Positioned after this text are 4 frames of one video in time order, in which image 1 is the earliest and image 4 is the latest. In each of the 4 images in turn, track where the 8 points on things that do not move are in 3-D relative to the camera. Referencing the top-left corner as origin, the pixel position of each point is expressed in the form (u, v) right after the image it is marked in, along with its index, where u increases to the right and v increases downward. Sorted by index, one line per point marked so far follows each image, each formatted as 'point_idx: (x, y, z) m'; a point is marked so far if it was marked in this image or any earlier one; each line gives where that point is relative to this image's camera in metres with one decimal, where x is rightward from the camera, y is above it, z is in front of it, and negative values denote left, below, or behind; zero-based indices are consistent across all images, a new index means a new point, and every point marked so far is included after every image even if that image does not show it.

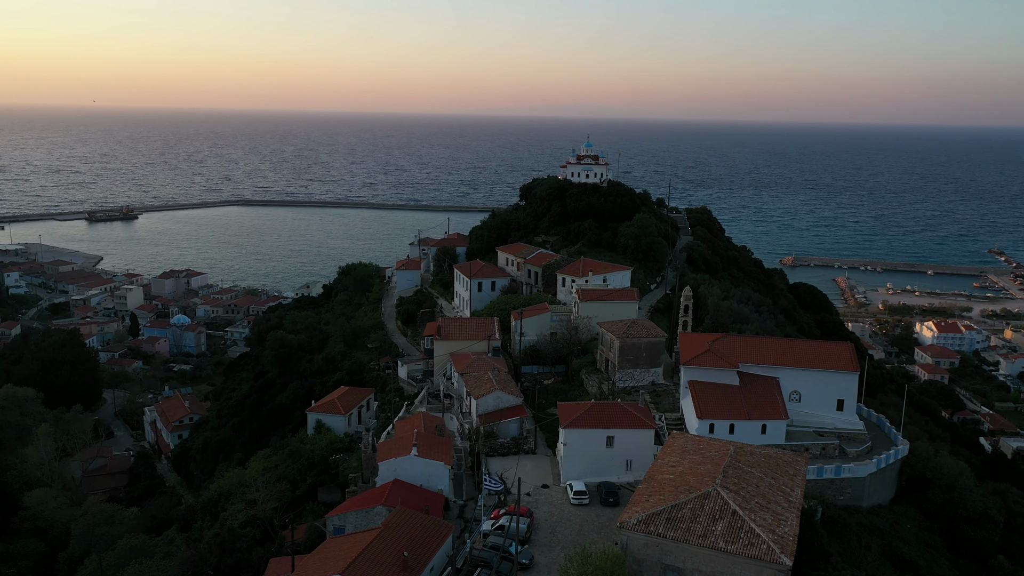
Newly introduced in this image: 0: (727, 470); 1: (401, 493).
0: (+5.8, -4.9, +16.1) m
1: (-3.6, -6.5, +19.2) m
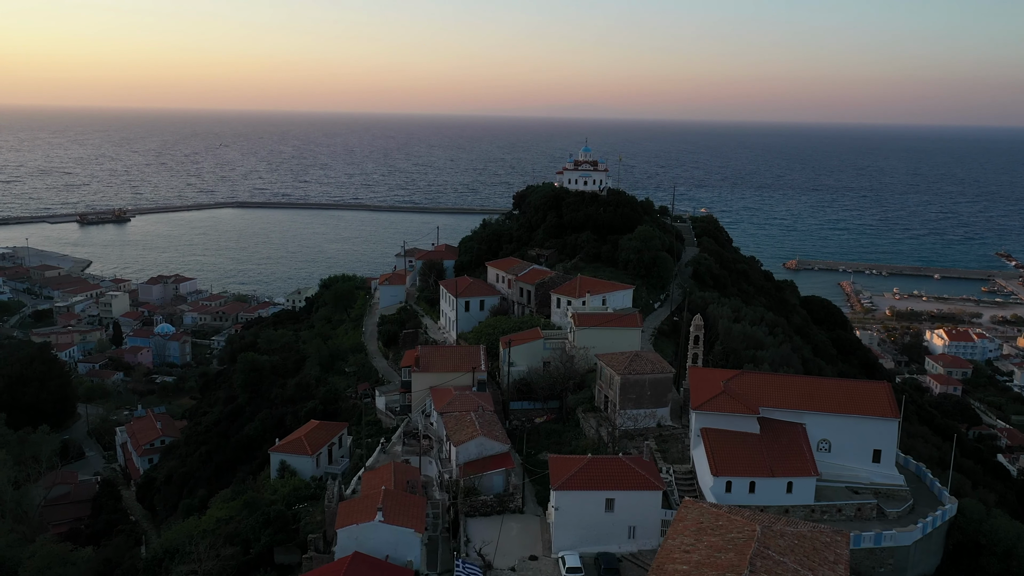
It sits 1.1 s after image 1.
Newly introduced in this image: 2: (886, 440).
0: (+5.2, -5.9, +13.0) m
1: (-4.1, -7.6, +16.1) m
2: (+12.1, -4.9, +19.4) m
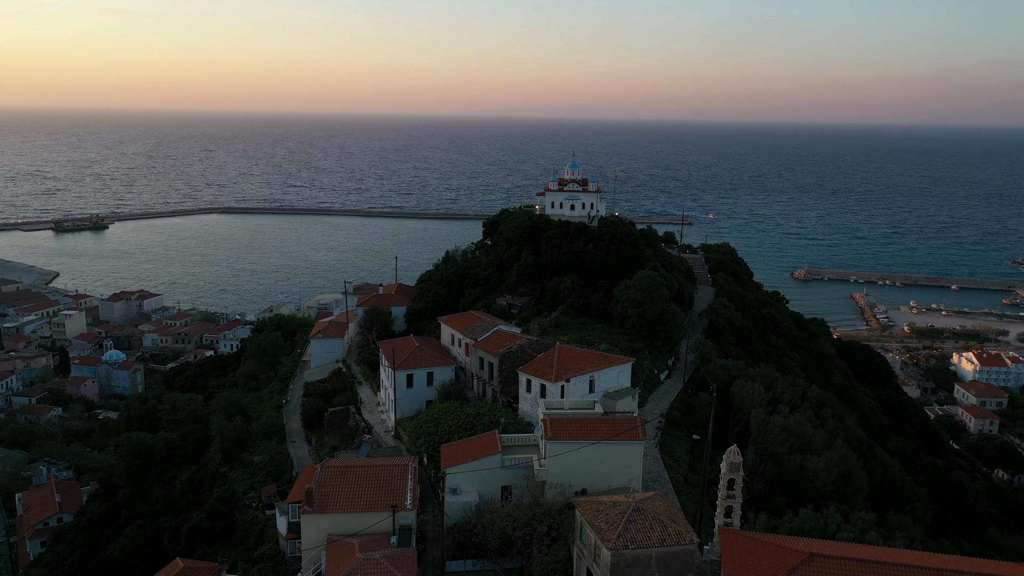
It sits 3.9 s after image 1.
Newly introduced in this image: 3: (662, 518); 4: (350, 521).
0: (+3.5, -8.6, +4.8) m
1: (-5.8, -10.3, +7.9) m
2: (+10.4, -7.6, +11.2) m
3: (+3.6, -5.5, +14.3) m
4: (-4.5, -6.5, +16.8) m
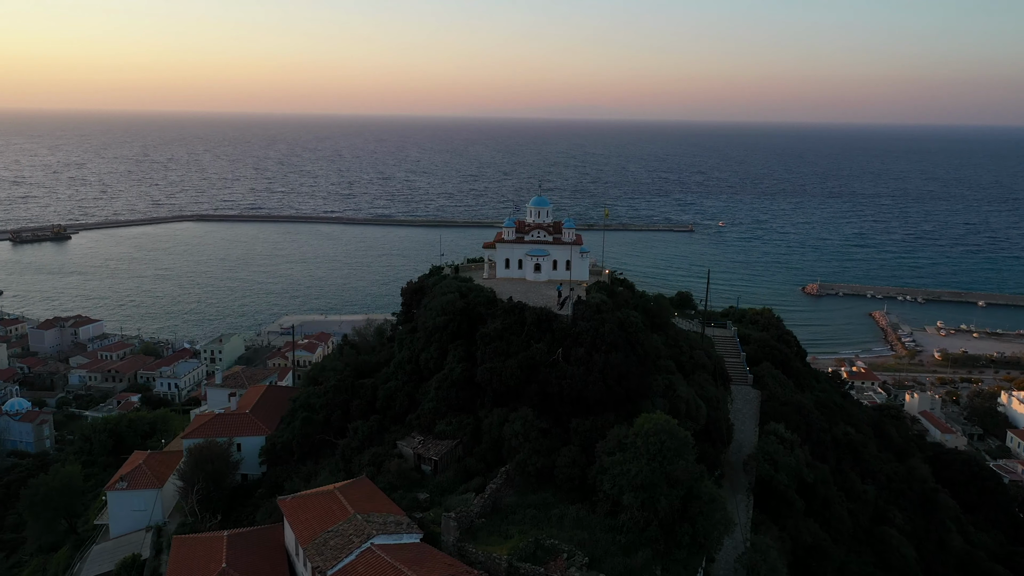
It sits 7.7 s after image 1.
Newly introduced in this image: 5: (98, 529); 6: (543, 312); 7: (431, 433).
0: (+1.2, -12.3, -7.0) m
1: (-8.1, -14.1, -3.9) m
2: (+8.0, -11.3, -0.6) m
3: (+1.2, -9.2, +2.5) m
4: (-6.9, -10.2, +5.0) m
5: (-13.3, -7.8, +19.7) m
6: (+1.1, -0.5, +18.4) m
7: (-2.3, -4.0, +16.7) m
